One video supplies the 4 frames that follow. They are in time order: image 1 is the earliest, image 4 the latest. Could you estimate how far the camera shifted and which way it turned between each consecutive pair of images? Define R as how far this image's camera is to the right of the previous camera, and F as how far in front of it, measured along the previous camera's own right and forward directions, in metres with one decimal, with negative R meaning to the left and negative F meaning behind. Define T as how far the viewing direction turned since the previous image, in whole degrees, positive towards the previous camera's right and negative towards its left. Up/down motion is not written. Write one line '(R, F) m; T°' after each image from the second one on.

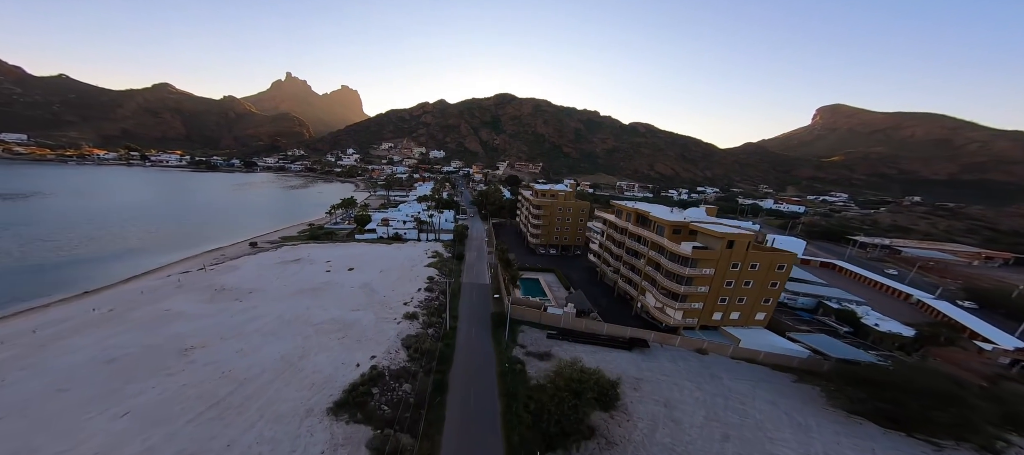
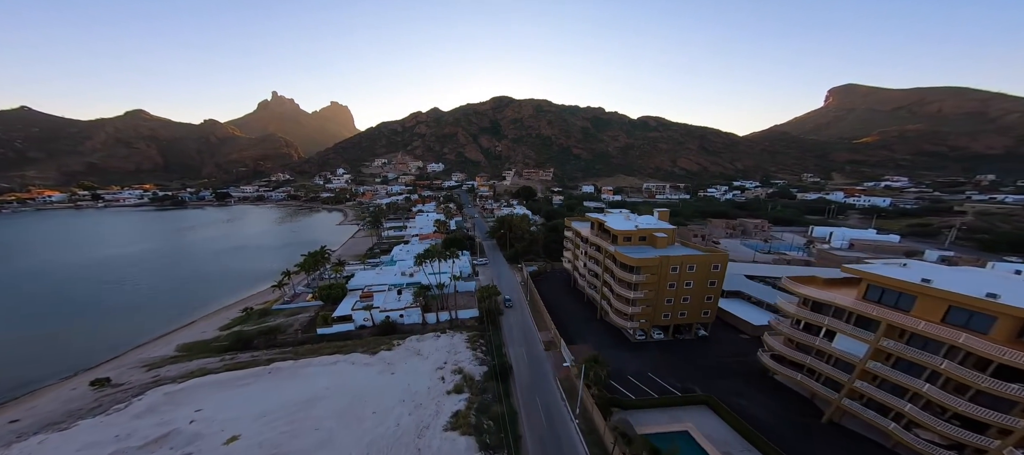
(-8.1, +26.7) m; 0°
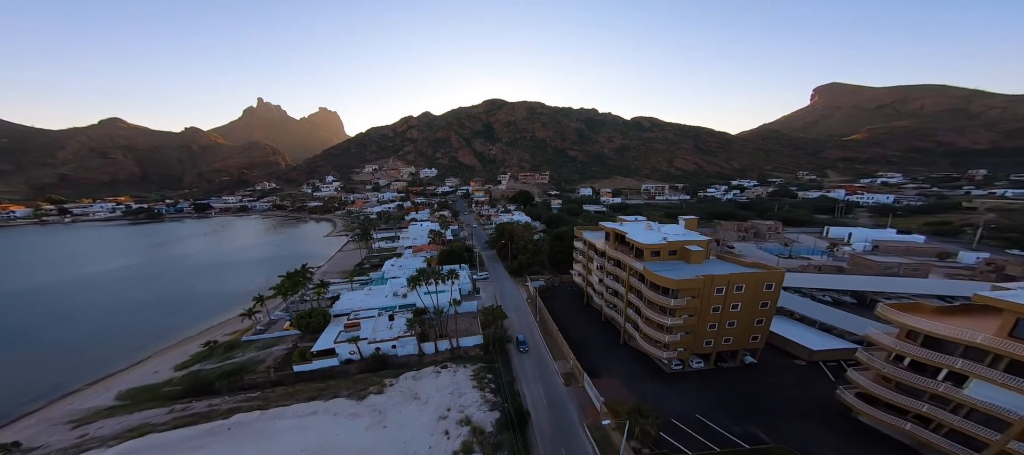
(-1.7, +5.3) m; +1°
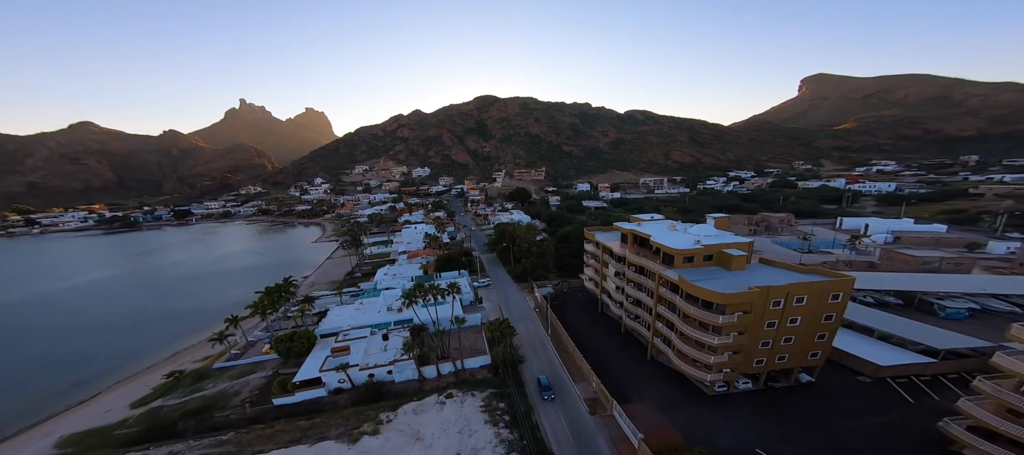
(-1.6, +4.5) m; +1°
